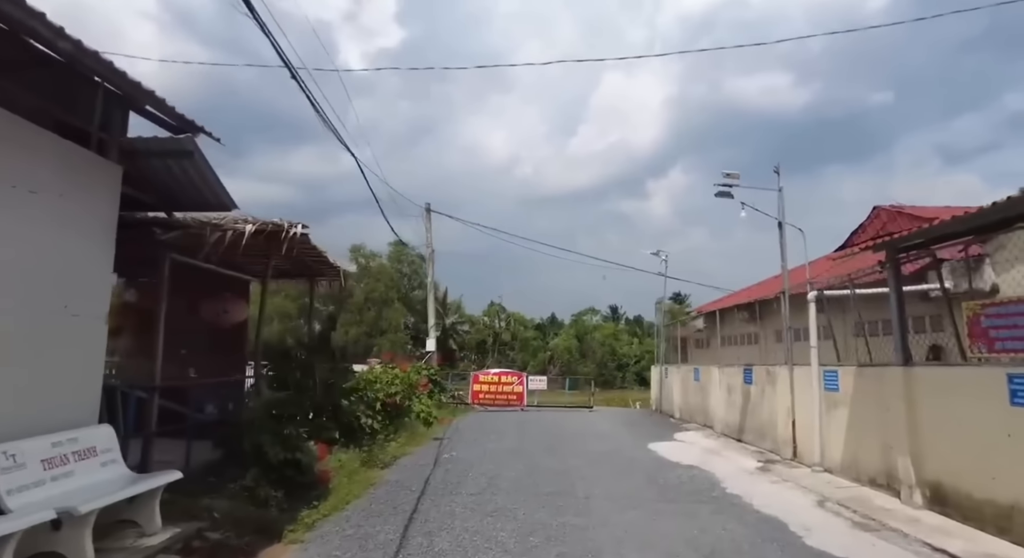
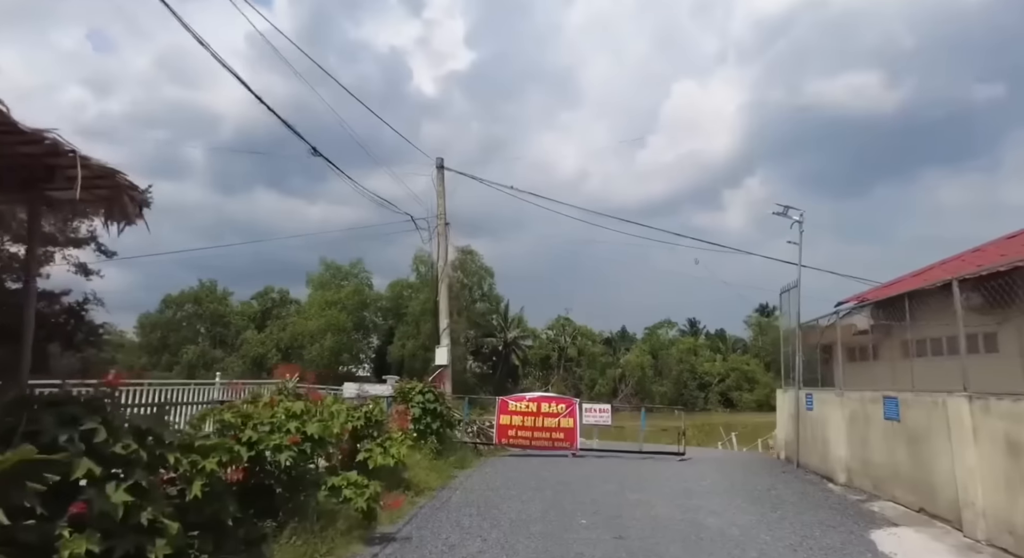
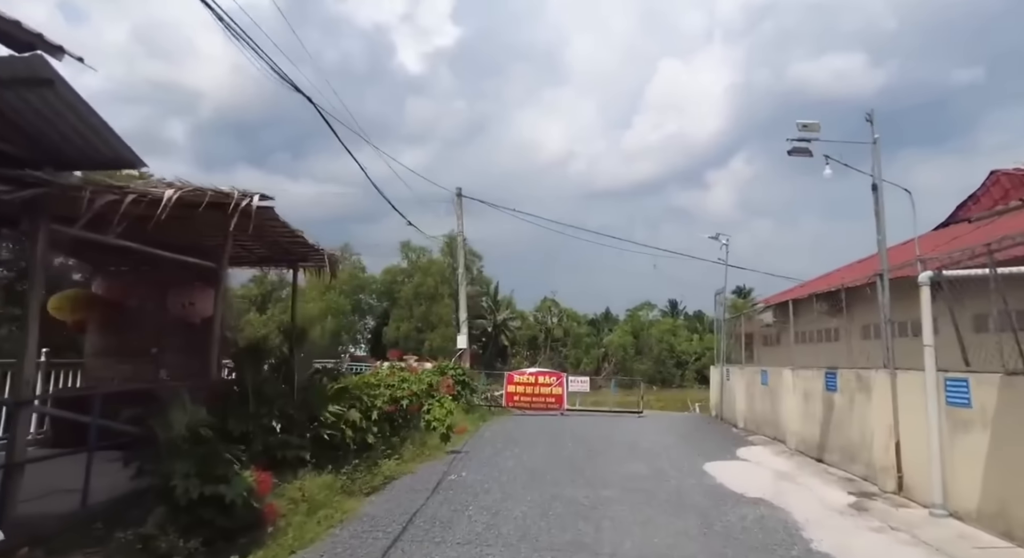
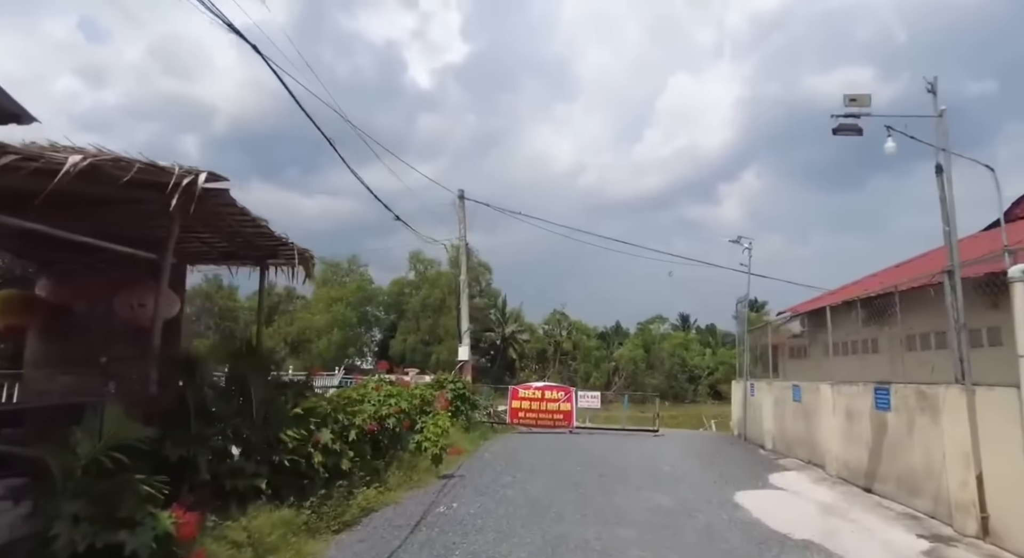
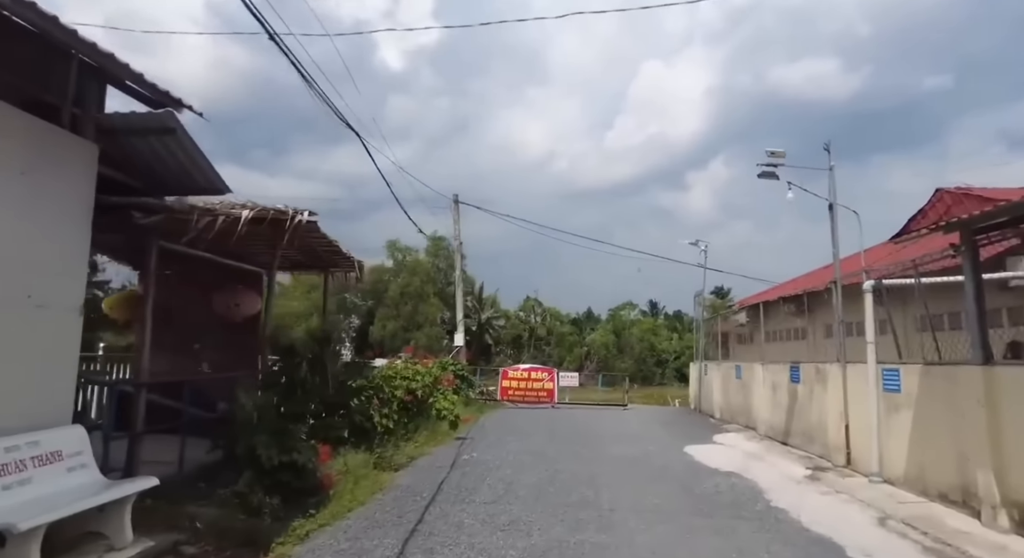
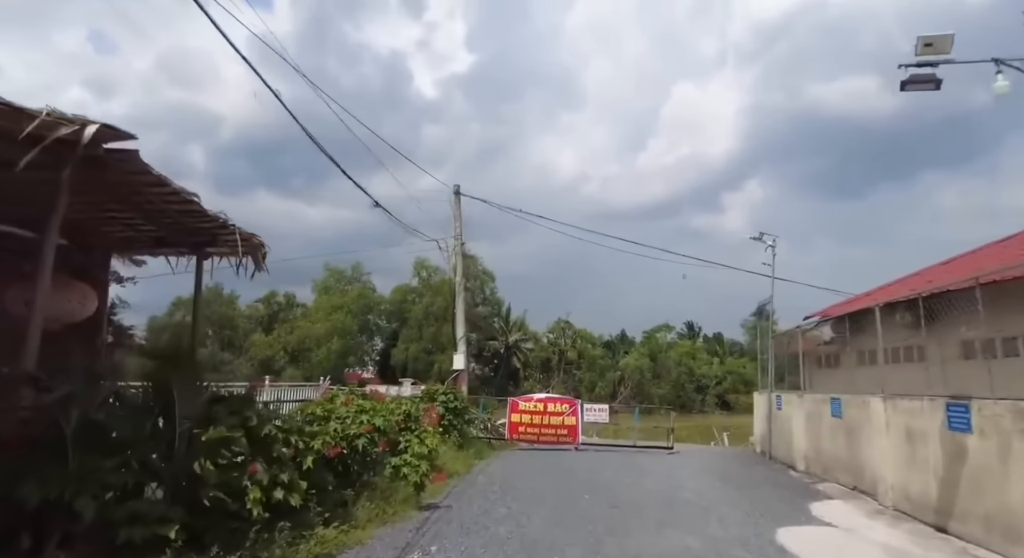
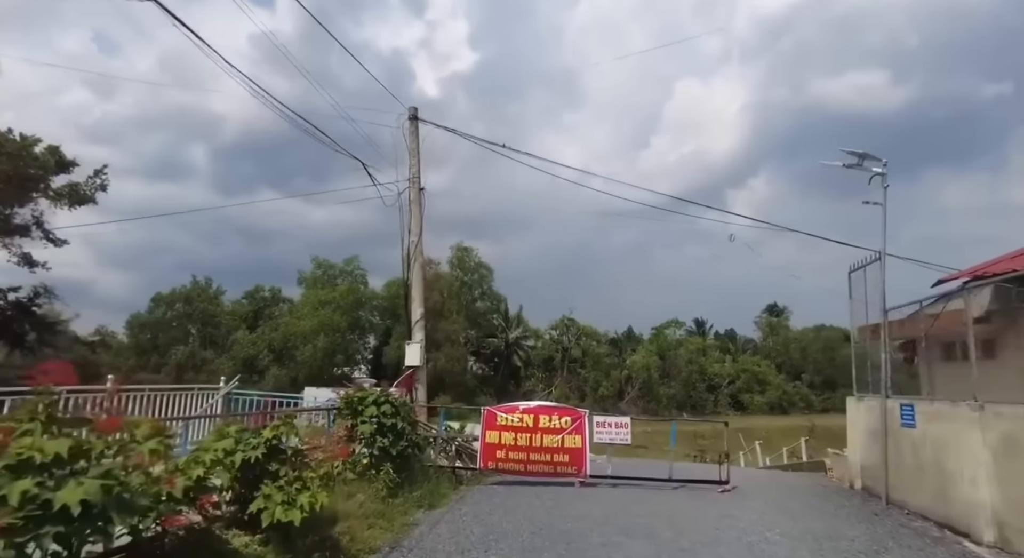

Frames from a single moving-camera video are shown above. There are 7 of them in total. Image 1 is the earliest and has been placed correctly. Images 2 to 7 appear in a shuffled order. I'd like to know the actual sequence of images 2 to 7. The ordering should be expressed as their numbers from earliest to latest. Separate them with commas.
5, 3, 4, 6, 2, 7
